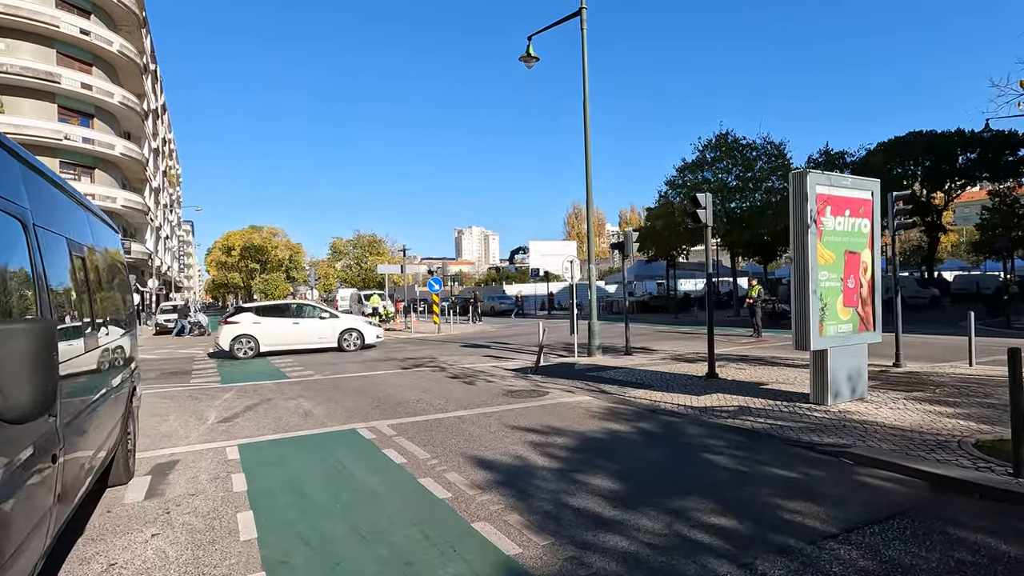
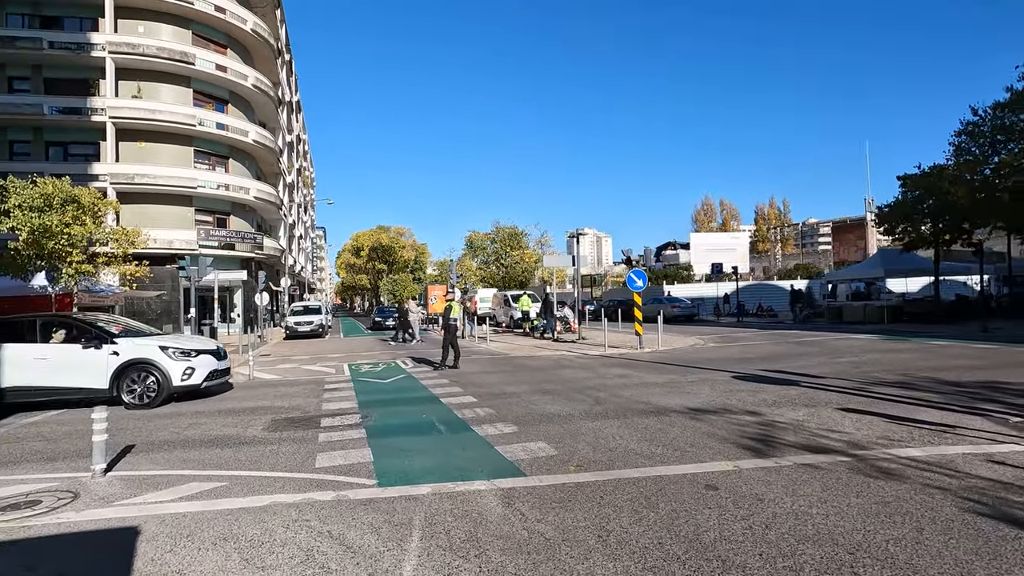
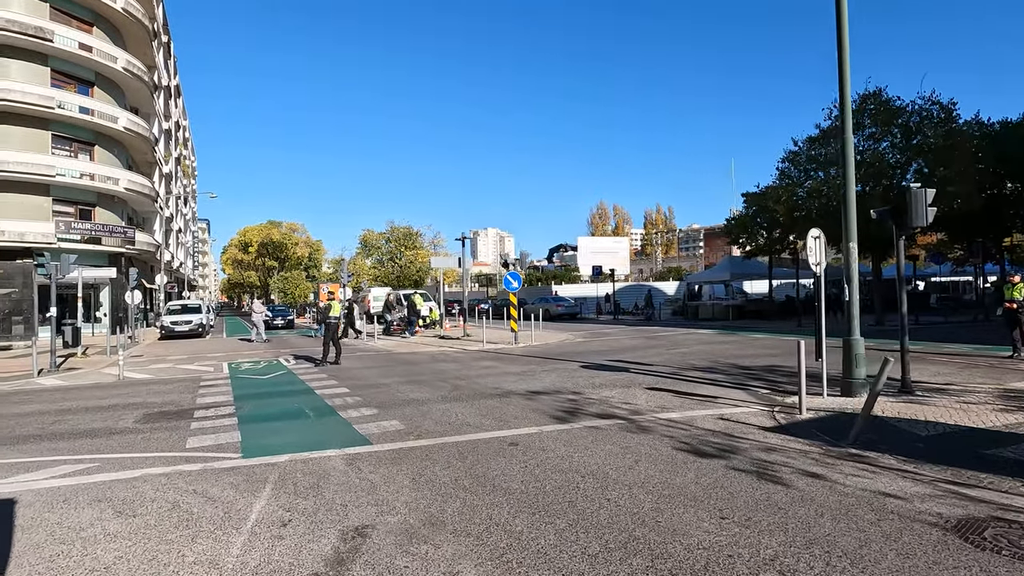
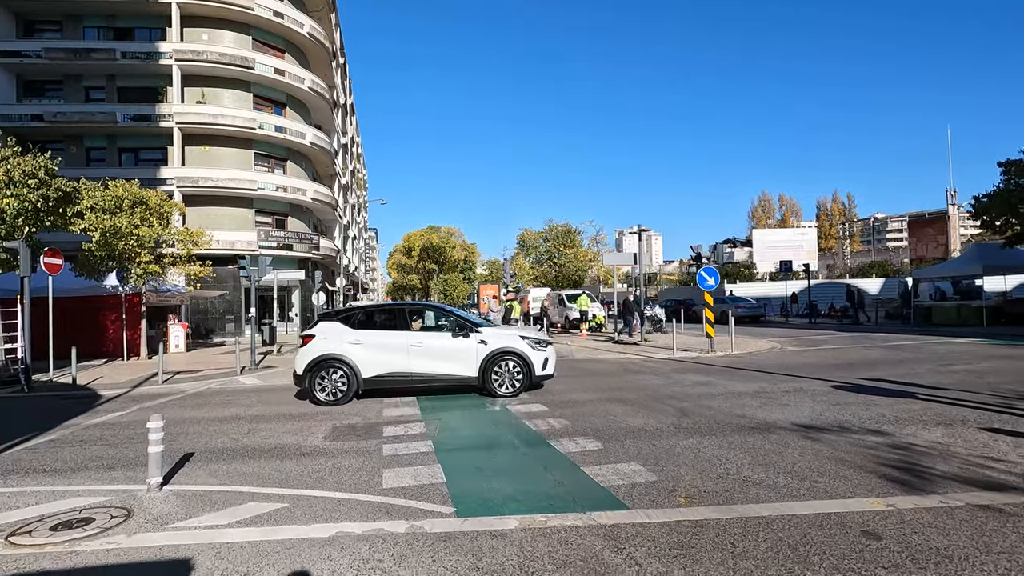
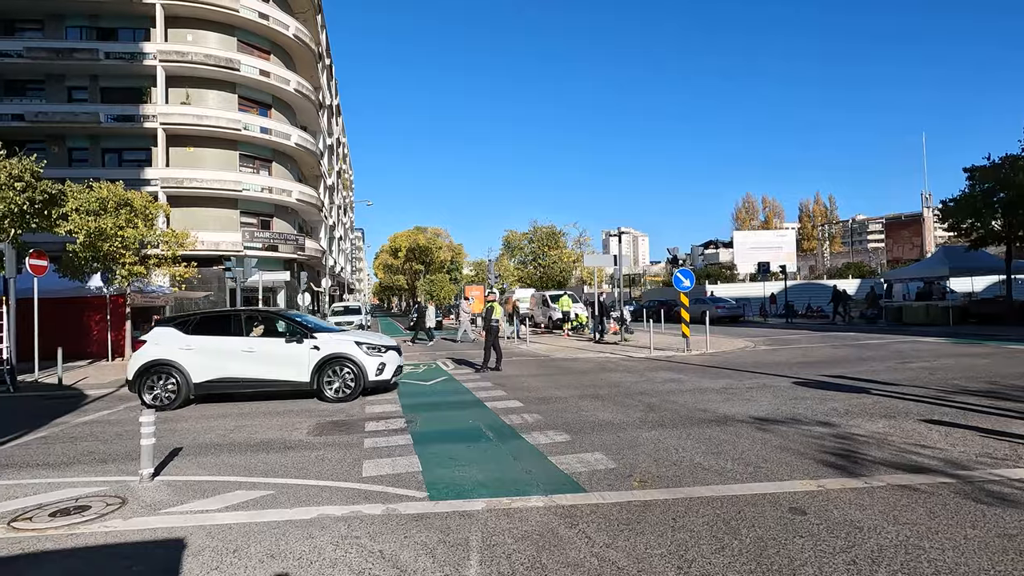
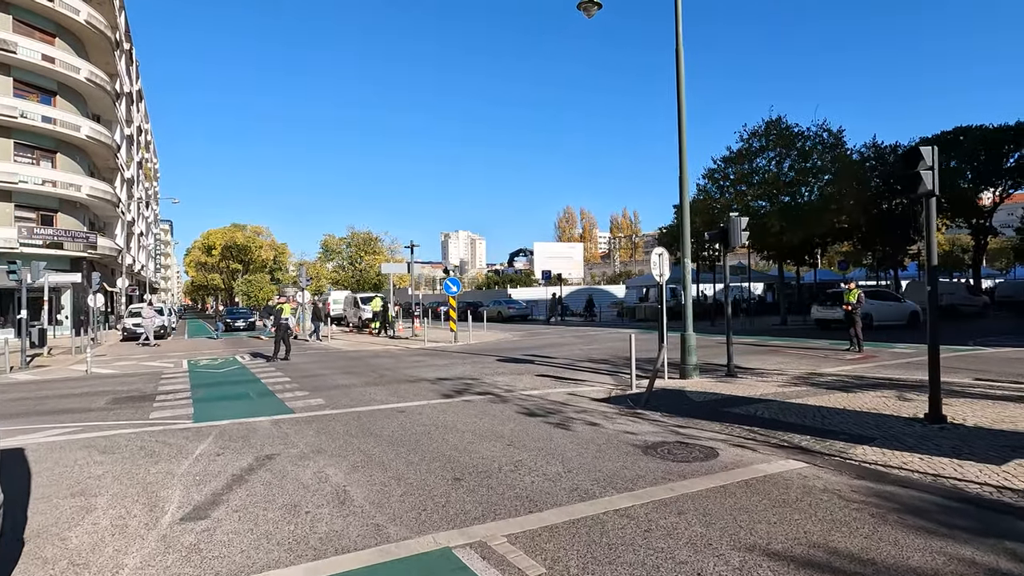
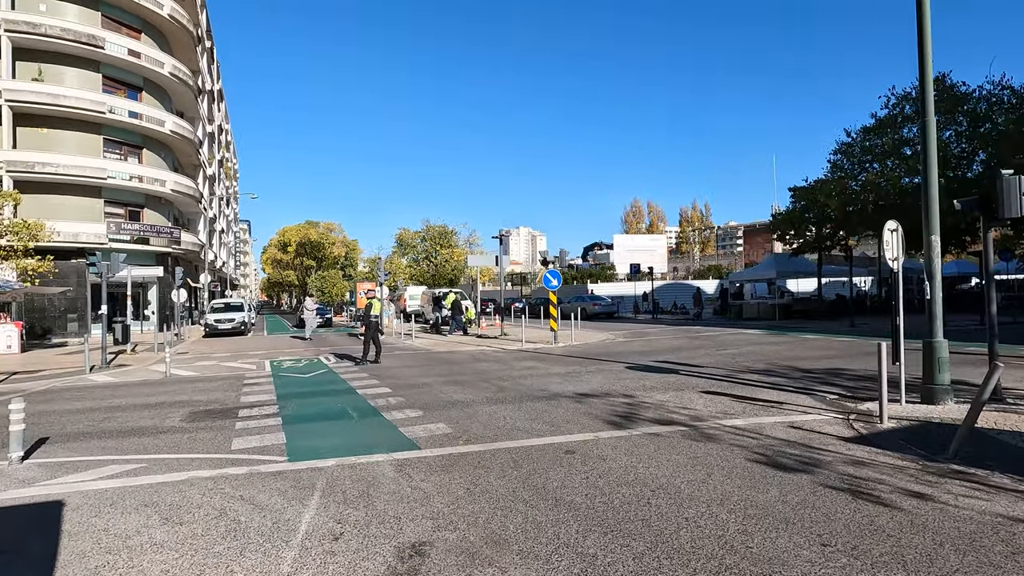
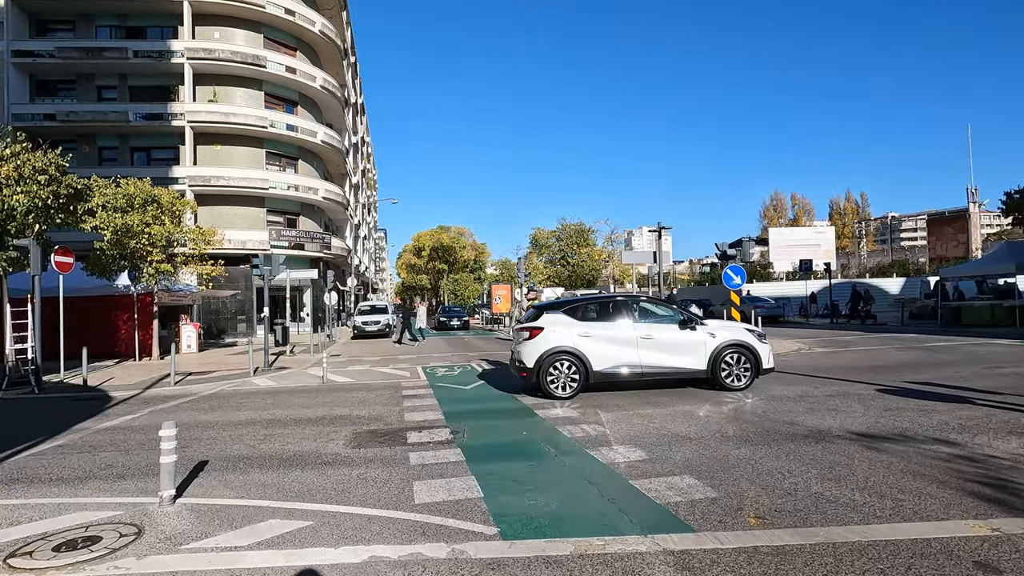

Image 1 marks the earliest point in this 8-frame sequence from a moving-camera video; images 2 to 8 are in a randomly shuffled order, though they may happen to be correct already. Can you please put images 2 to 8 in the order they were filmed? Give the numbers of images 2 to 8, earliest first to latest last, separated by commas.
6, 3, 7, 2, 5, 4, 8
